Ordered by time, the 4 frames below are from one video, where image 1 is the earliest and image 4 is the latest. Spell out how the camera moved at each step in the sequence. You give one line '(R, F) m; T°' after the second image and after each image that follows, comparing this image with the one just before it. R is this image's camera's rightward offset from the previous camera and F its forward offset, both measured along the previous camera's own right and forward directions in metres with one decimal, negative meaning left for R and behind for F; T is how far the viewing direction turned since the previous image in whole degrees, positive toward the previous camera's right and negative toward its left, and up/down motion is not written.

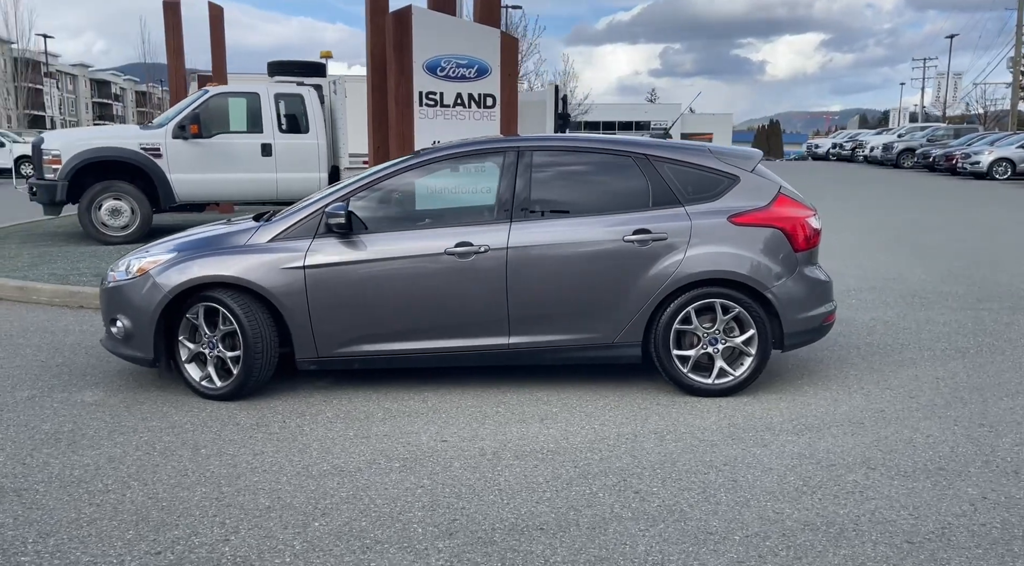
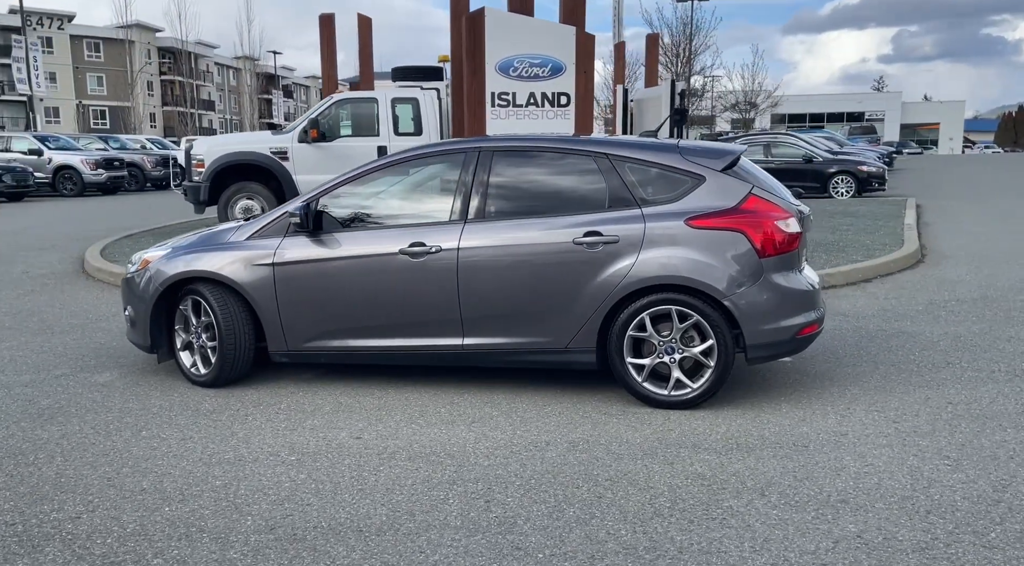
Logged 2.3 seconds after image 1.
(+1.3, +0.2) m; -12°
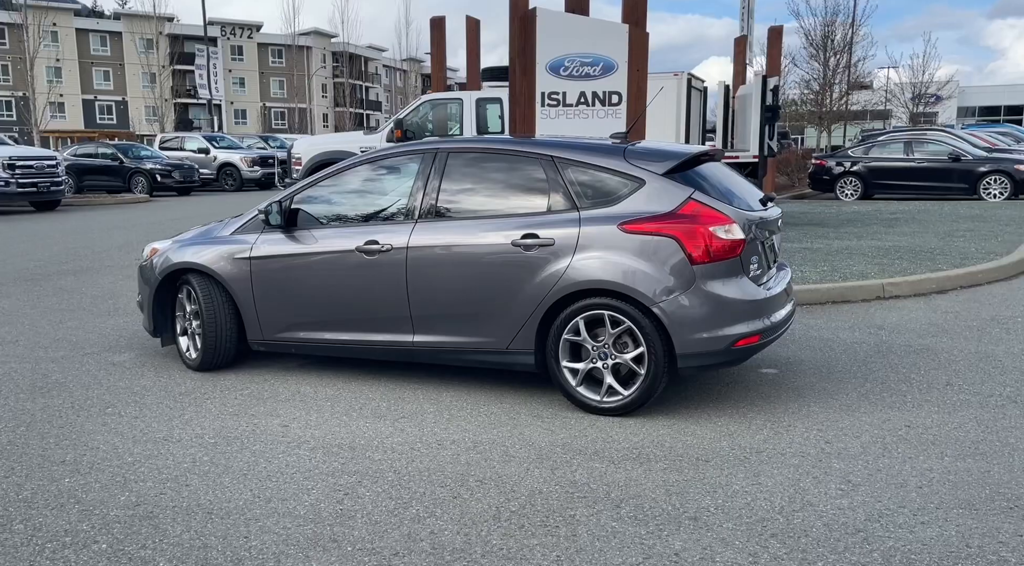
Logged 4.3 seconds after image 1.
(+1.1, 0.0) m; -9°
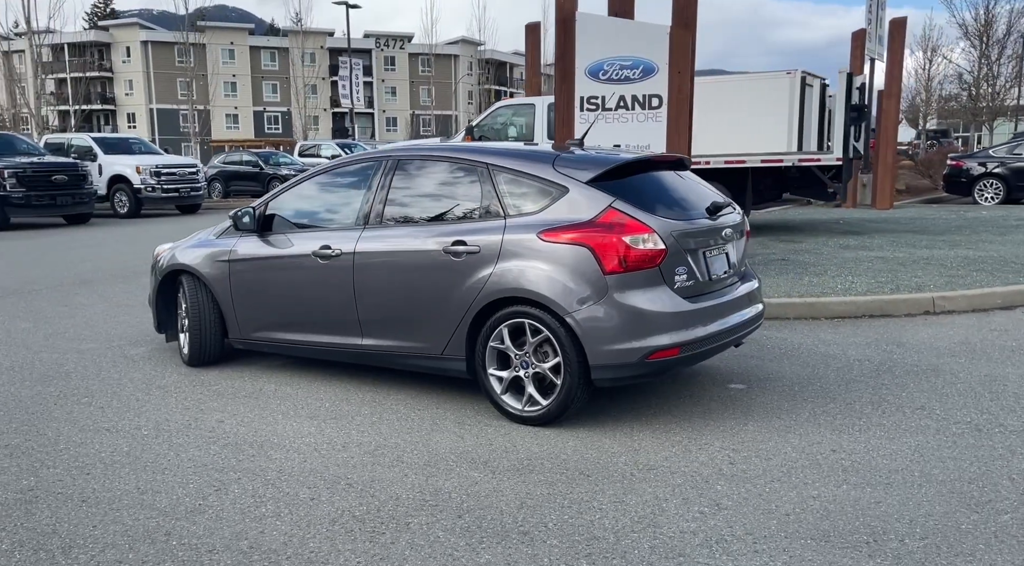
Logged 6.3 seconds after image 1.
(+1.1, +0.1) m; -9°
